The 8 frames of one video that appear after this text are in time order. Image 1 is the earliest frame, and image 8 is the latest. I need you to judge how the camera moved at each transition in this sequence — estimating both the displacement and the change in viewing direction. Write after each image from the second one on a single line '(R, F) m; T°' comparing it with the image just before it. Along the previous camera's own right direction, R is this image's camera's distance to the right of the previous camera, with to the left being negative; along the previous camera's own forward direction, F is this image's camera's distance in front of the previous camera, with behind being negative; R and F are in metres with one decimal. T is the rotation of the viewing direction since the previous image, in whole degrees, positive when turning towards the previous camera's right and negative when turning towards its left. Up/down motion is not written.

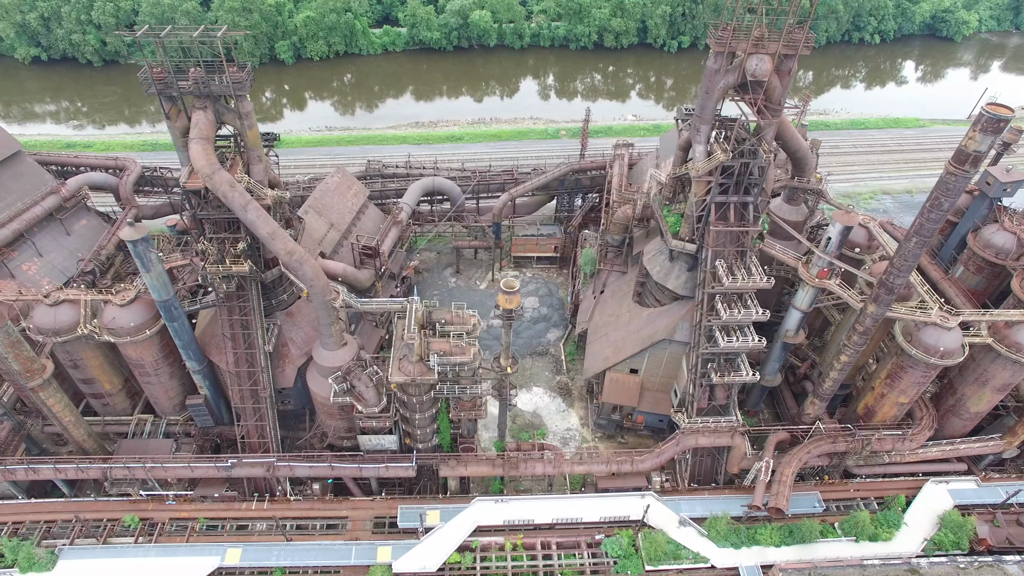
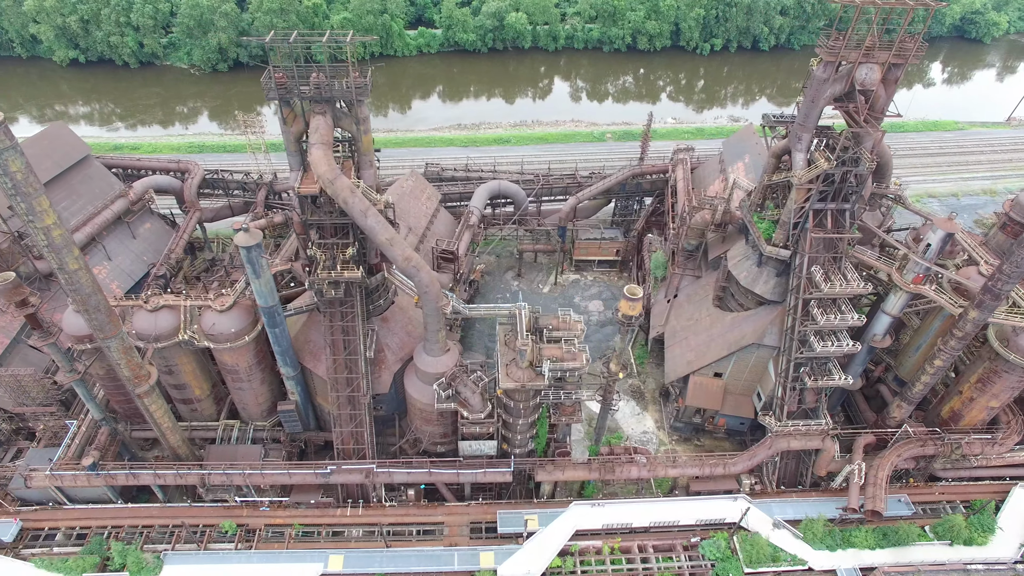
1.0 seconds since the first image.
(-4.5, -0.2) m; 0°
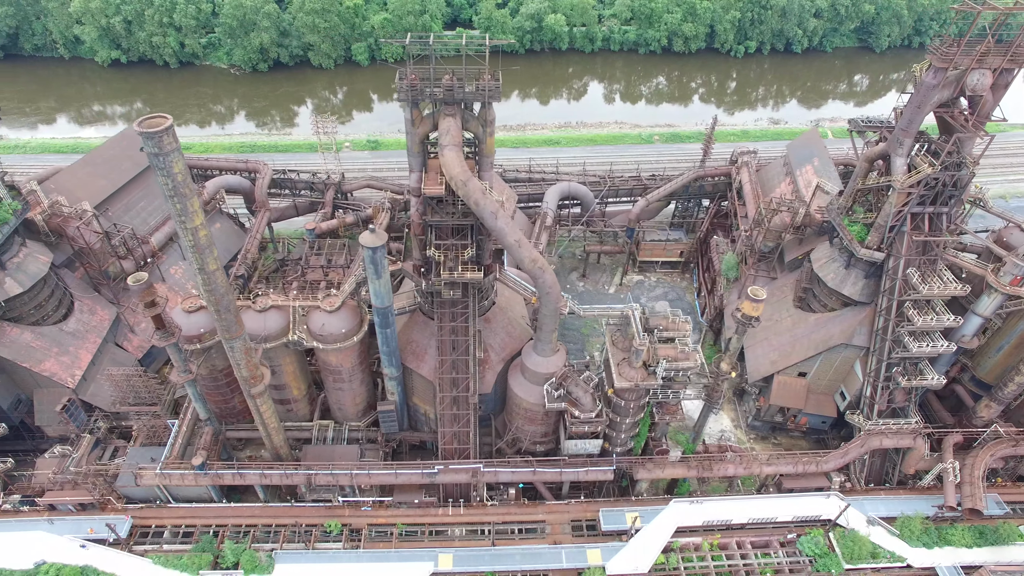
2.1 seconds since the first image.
(-4.8, -0.4) m; +1°
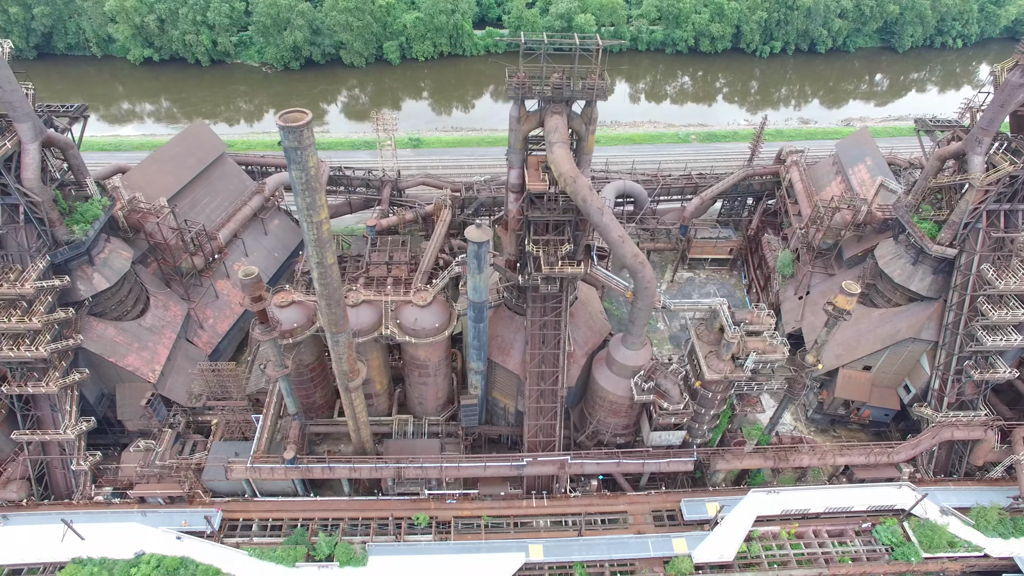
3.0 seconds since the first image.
(-4.2, -0.5) m; +1°
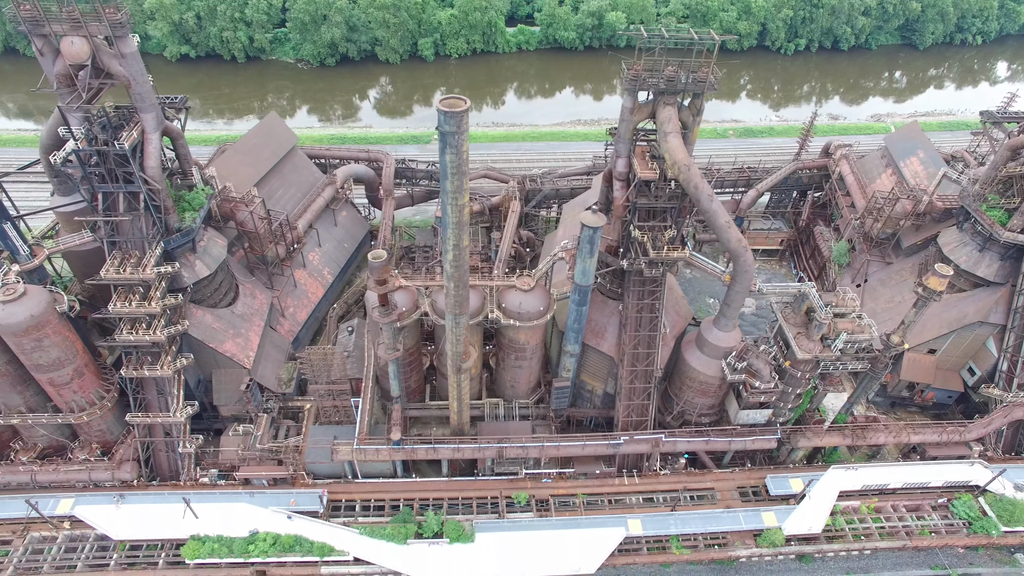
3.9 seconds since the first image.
(-4.9, -1.1) m; +1°
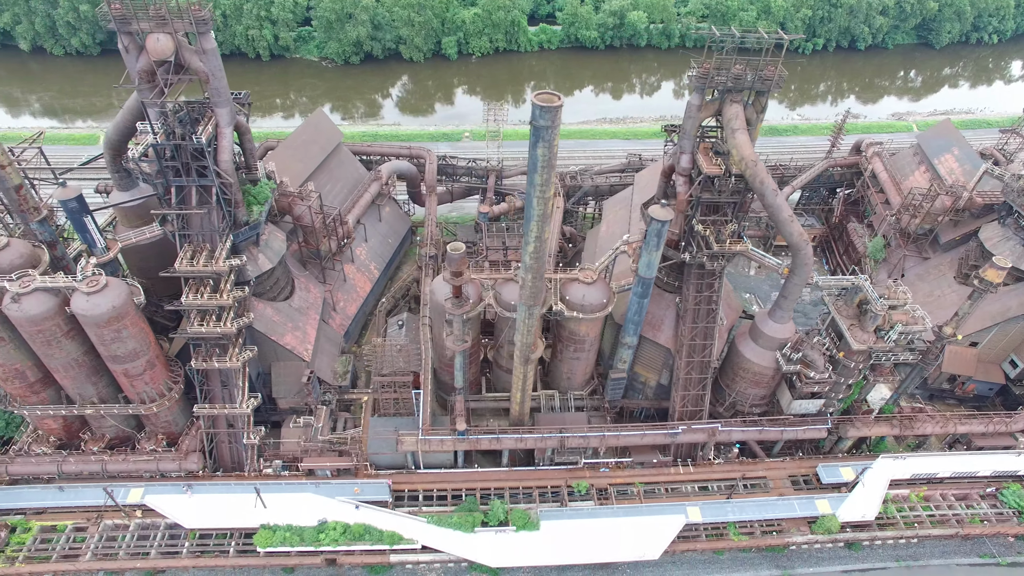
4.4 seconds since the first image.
(-3.0, -0.6) m; 0°
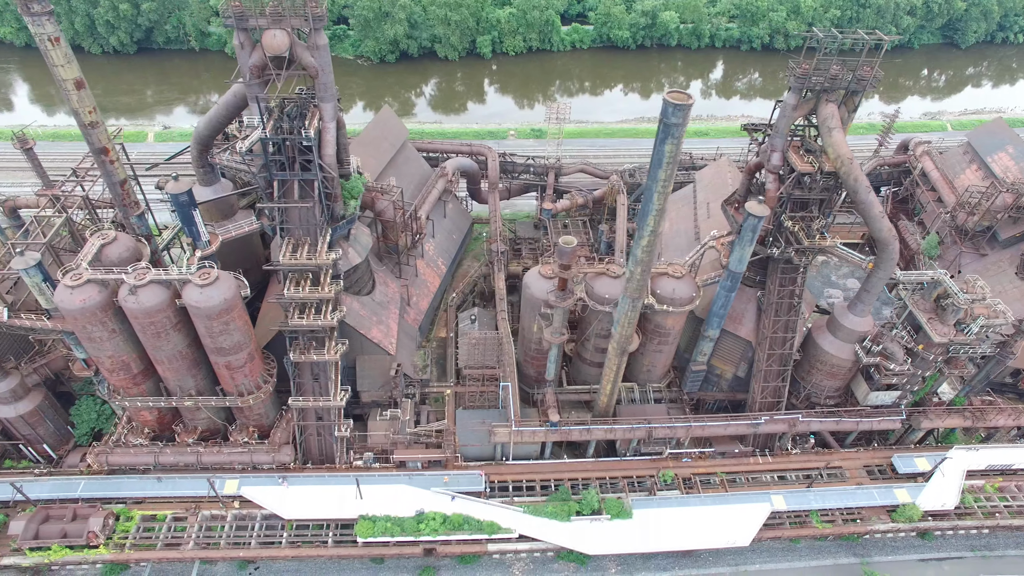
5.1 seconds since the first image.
(-4.5, -0.6) m; 0°
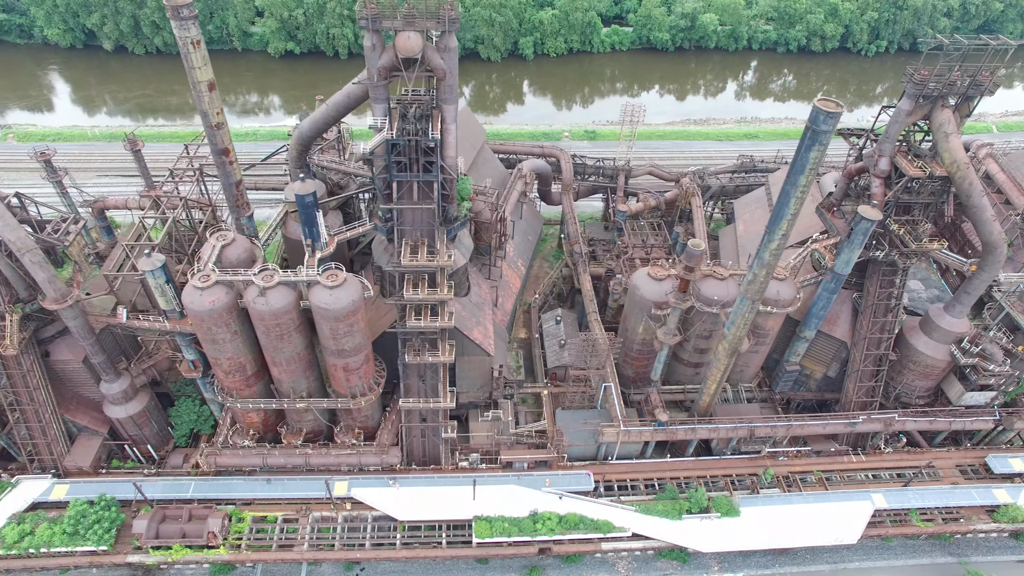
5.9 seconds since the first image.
(-5.3, -0.2) m; 0°
